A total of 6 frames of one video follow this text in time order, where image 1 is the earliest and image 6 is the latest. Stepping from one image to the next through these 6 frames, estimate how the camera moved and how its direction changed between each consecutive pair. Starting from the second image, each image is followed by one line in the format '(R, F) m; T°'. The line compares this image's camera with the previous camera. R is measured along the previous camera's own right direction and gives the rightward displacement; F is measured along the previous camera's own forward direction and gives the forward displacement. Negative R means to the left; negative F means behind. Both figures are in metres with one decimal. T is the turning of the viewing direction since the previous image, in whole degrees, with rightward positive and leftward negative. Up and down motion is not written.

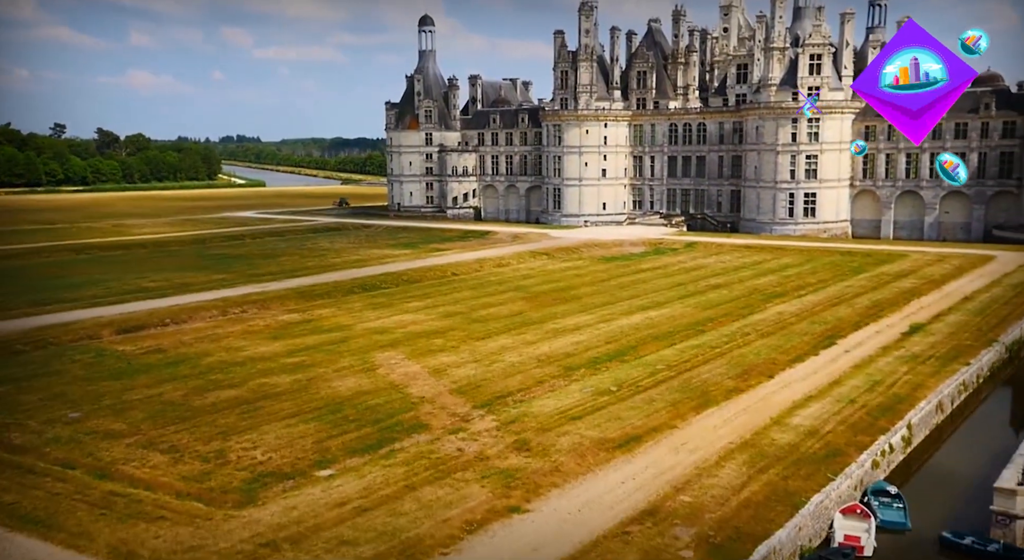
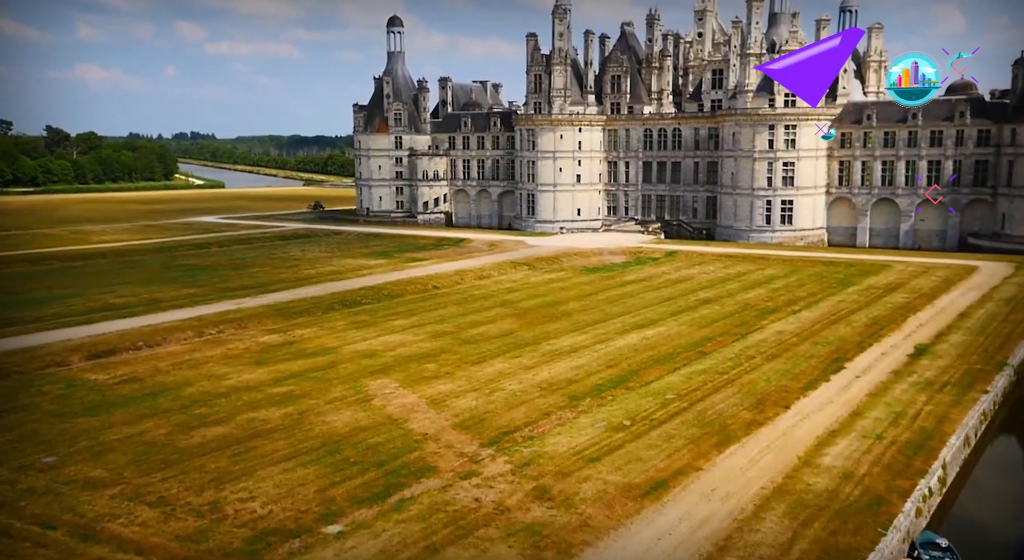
(-1.0, +1.1) m; +3°
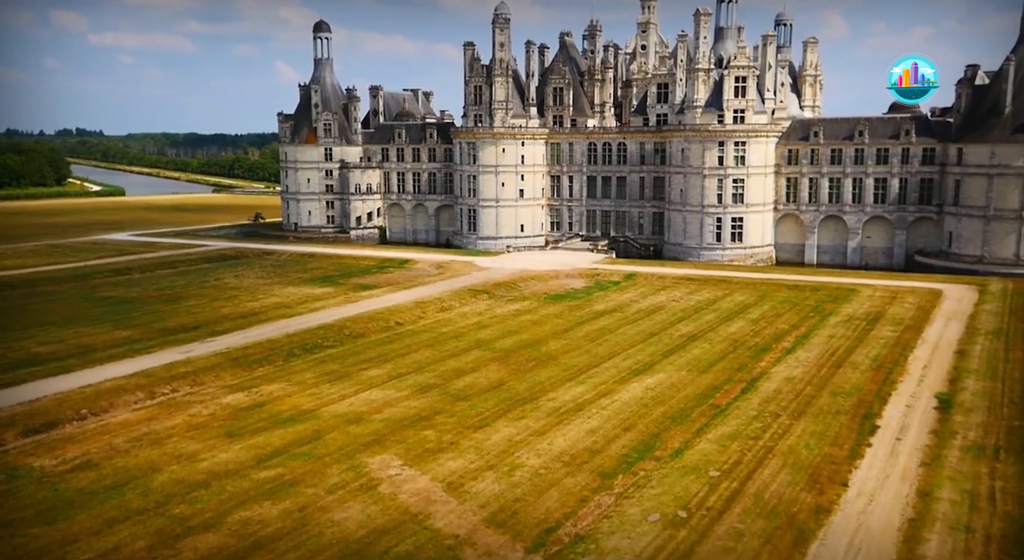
(-2.5, +2.4) m; +6°
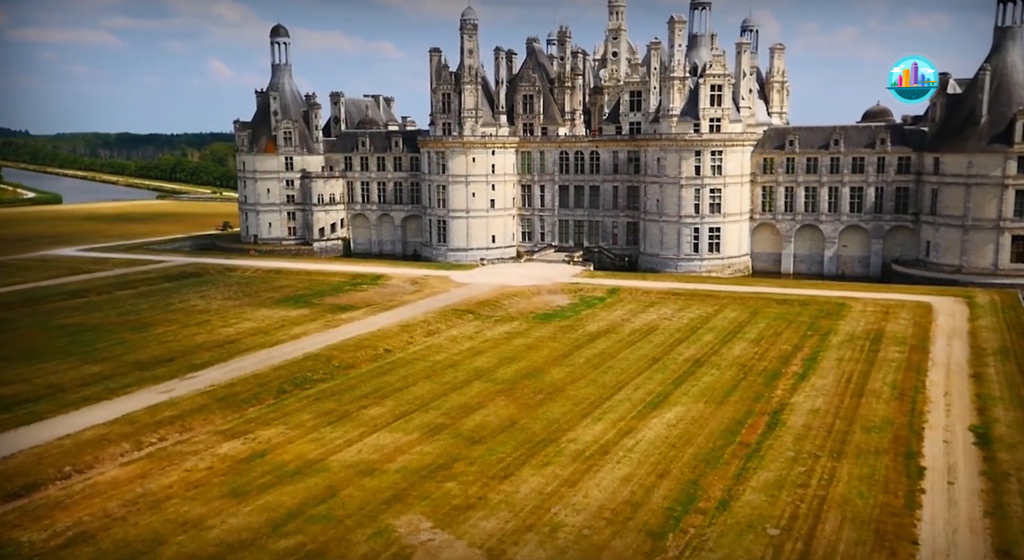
(-2.0, +1.5) m; +3°
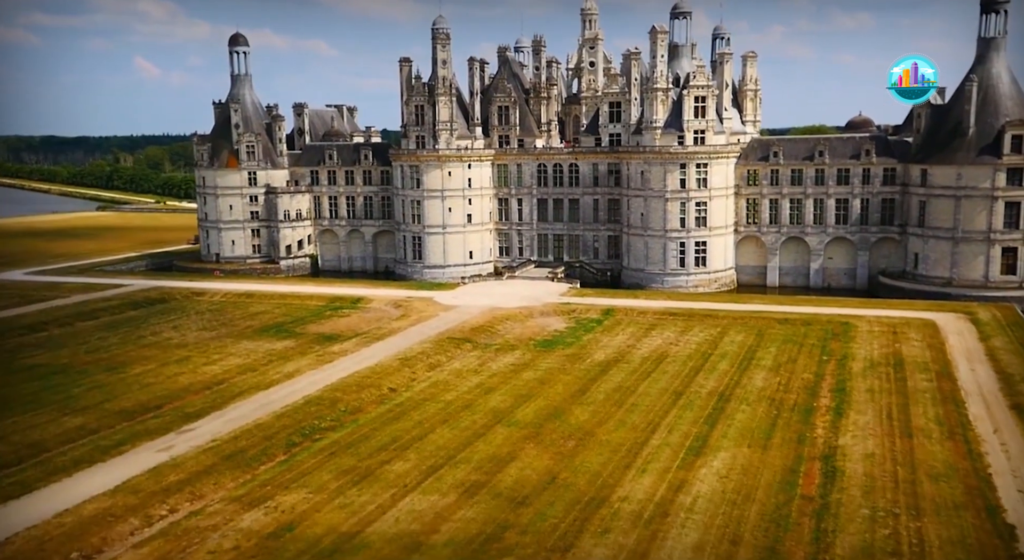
(-2.7, +1.9) m; +4°
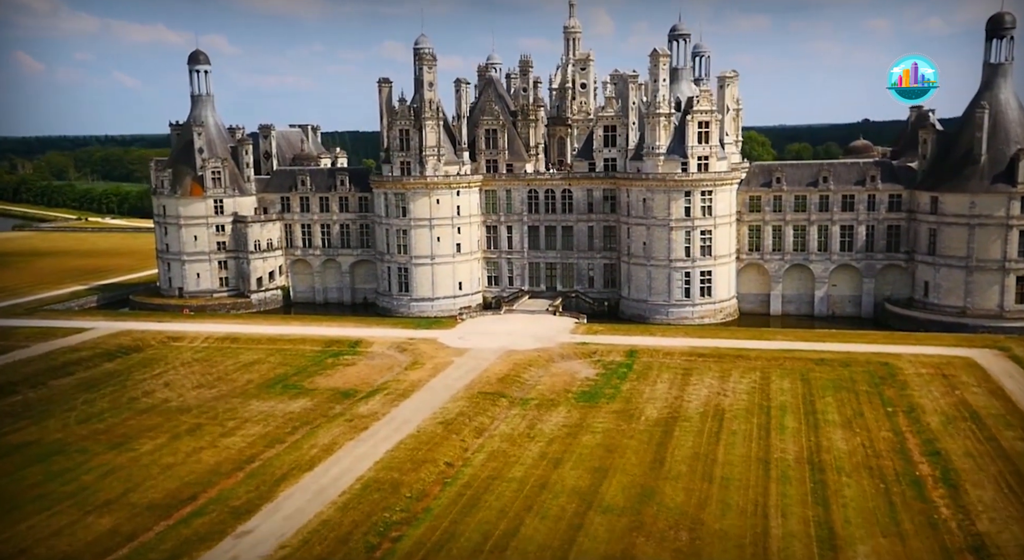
(-5.5, +3.0) m; +5°
